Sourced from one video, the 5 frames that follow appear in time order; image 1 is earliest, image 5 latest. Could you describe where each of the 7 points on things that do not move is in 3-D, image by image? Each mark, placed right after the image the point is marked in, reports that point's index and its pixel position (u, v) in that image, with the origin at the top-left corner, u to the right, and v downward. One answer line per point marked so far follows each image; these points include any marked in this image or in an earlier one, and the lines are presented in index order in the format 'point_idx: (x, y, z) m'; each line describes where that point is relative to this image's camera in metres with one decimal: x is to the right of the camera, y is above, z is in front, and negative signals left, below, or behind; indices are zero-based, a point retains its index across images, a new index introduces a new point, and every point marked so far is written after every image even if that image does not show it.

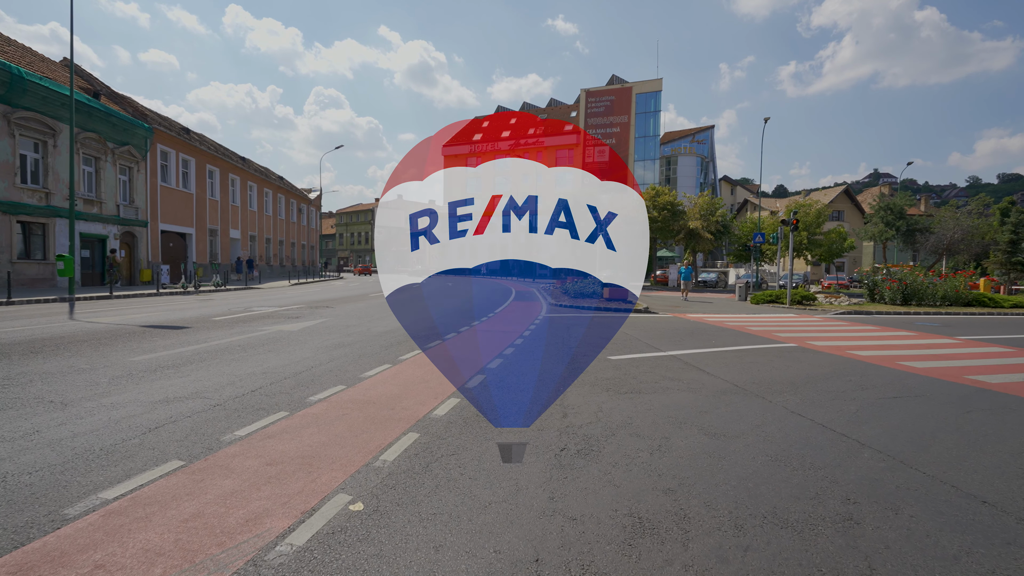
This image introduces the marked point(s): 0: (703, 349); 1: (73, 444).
0: (+3.6, -1.1, +9.9) m
1: (-3.3, -1.2, +3.9) m
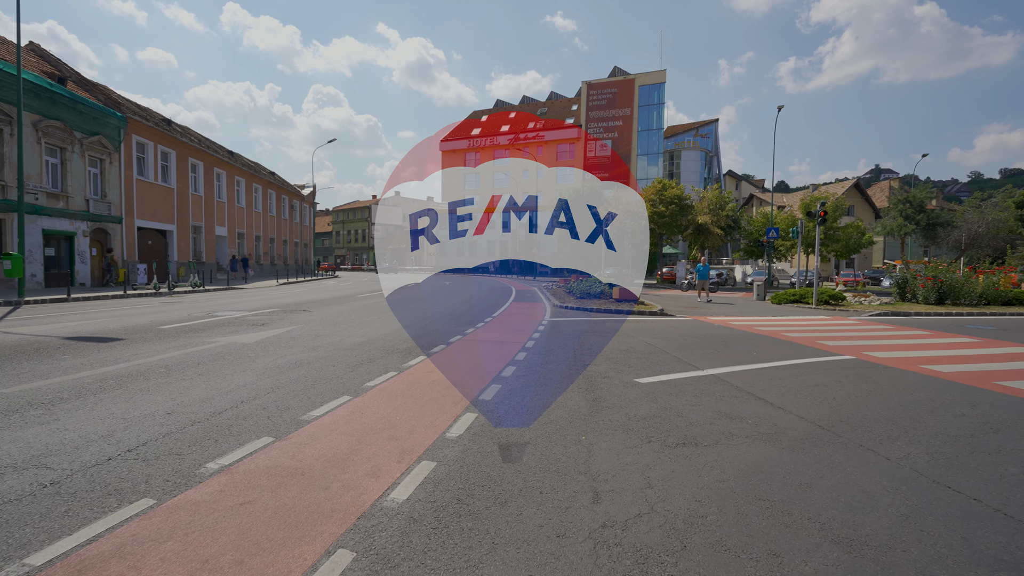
0: (+3.6, -1.2, +8.1) m
1: (-3.3, -1.2, +2.1) m
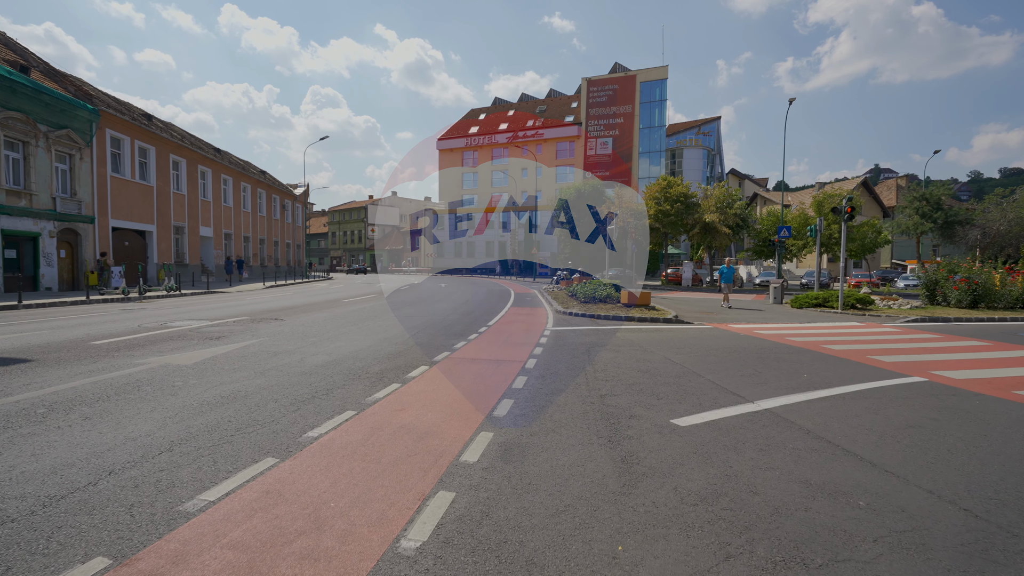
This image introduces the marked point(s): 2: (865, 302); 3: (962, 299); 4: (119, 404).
0: (+3.6, -1.3, +6.5) m
1: (-3.3, -1.3, +0.4) m
2: (+11.9, -0.5, +17.7) m
3: (+16.6, -0.4, +19.3) m
4: (-3.9, -1.1, +5.2) m
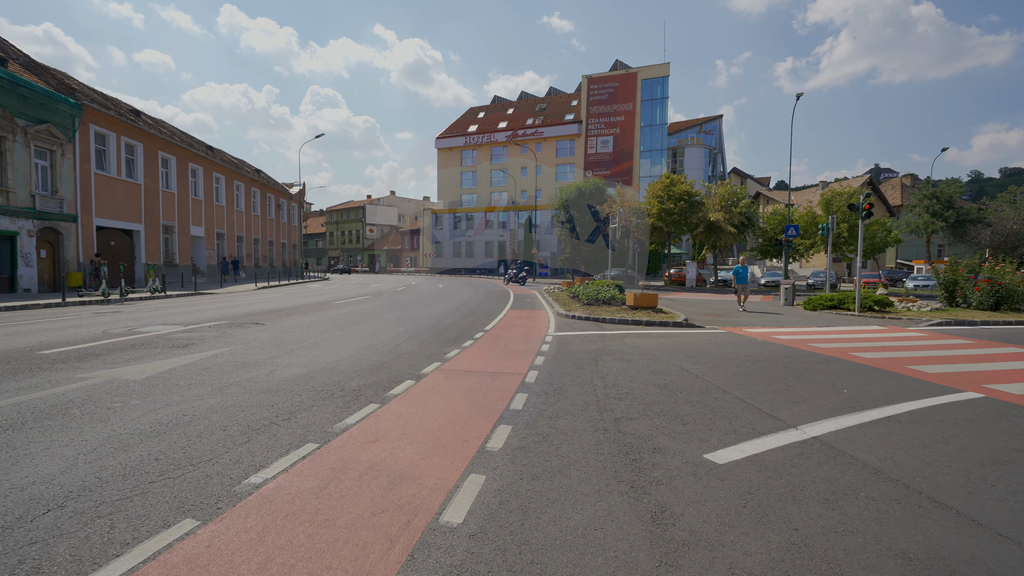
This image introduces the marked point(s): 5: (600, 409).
0: (+3.6, -1.3, +5.6) m
1: (-3.3, -1.4, -0.5) m
2: (+11.9, -0.5, +16.8) m
3: (+16.5, -0.4, +18.4) m
4: (-3.9, -1.2, +4.3) m
5: (+0.9, -1.3, +5.2) m
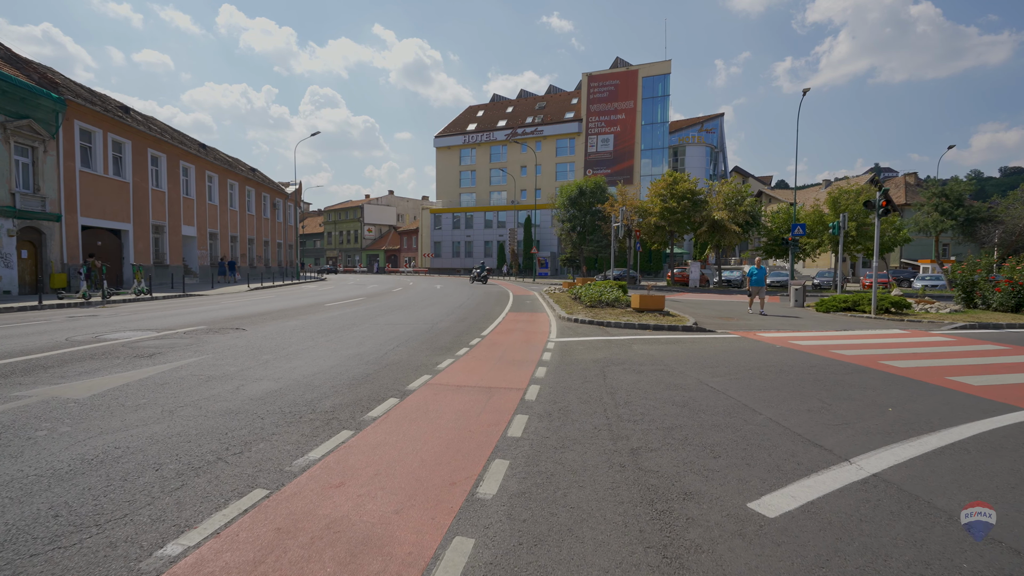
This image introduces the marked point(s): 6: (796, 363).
0: (+3.5, -1.4, +4.8) m
1: (-3.3, -1.4, -1.3) m
2: (+11.9, -0.5, +16.0) m
3: (+16.5, -0.5, +17.6) m
4: (-3.9, -1.2, +3.5) m
5: (+0.9, -1.3, +4.4) m
6: (+4.5, -1.2, +8.4) m
